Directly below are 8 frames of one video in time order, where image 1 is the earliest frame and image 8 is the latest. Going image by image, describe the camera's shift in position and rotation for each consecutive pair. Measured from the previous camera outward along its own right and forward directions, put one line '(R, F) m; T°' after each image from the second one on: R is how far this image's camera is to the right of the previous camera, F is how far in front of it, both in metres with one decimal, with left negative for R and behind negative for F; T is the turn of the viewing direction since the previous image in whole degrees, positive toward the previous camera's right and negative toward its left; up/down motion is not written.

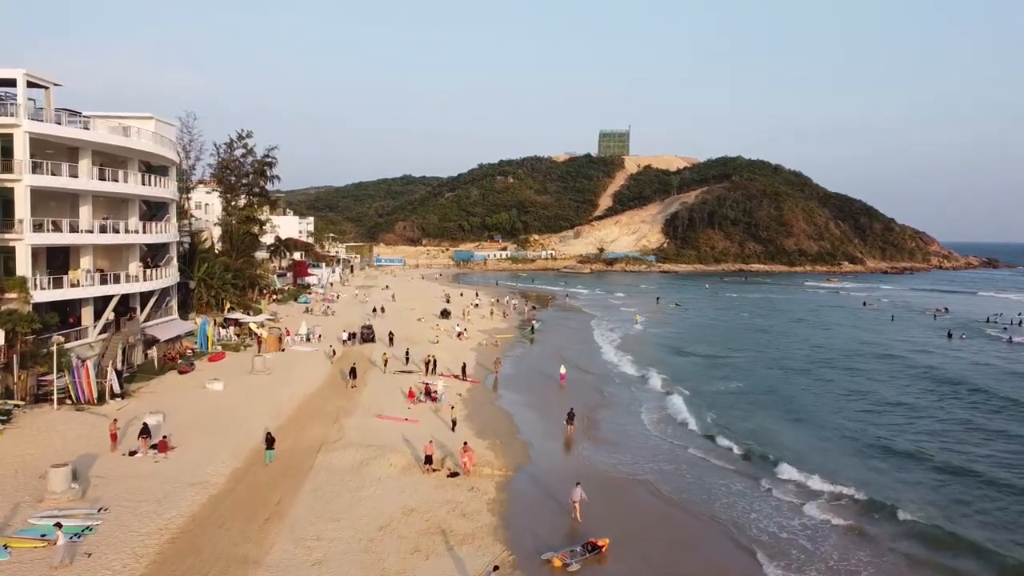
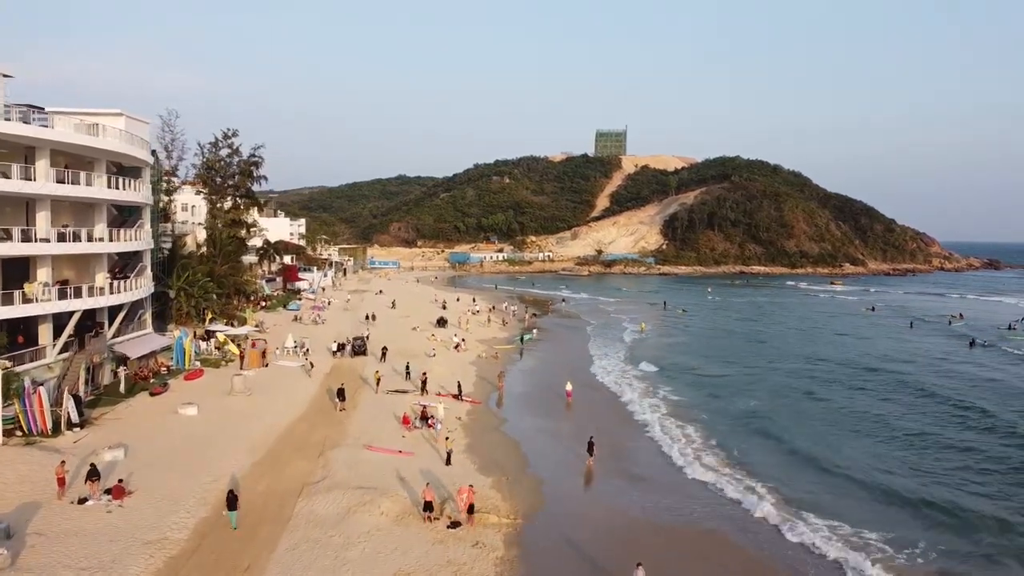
(-0.3, +2.3) m; 0°
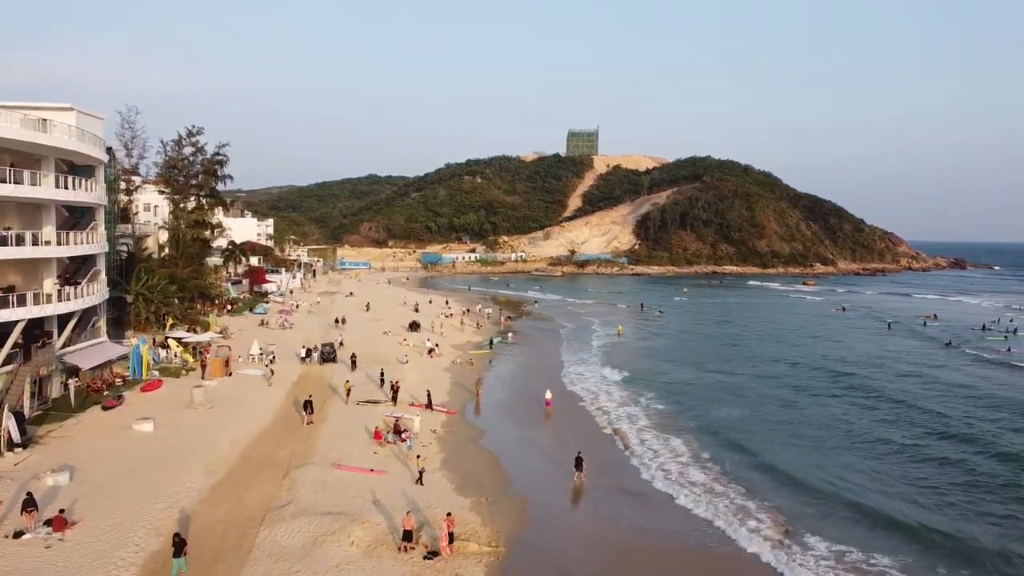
(-0.2, +1.1) m; +2°
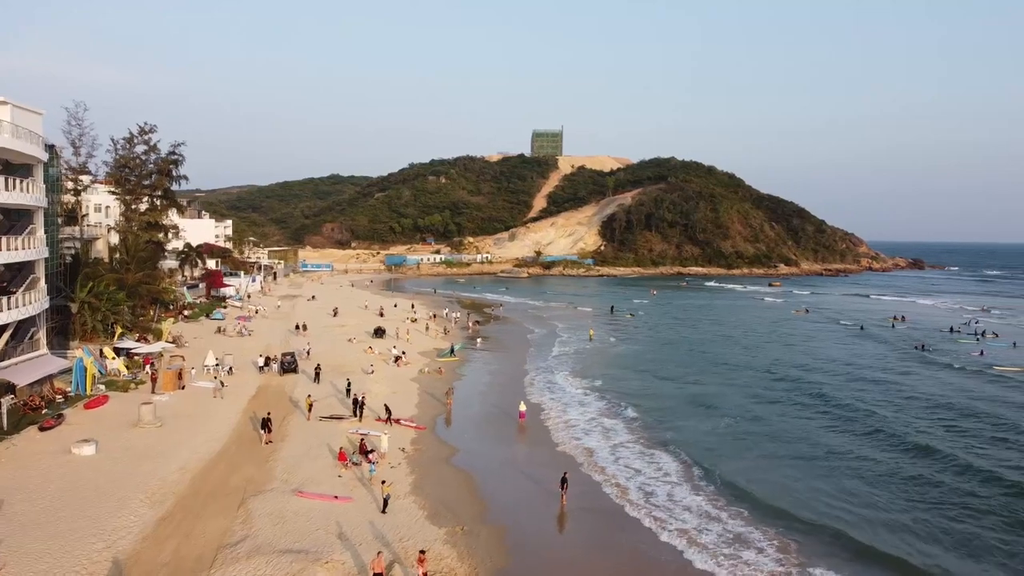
(-0.3, +1.3) m; +3°
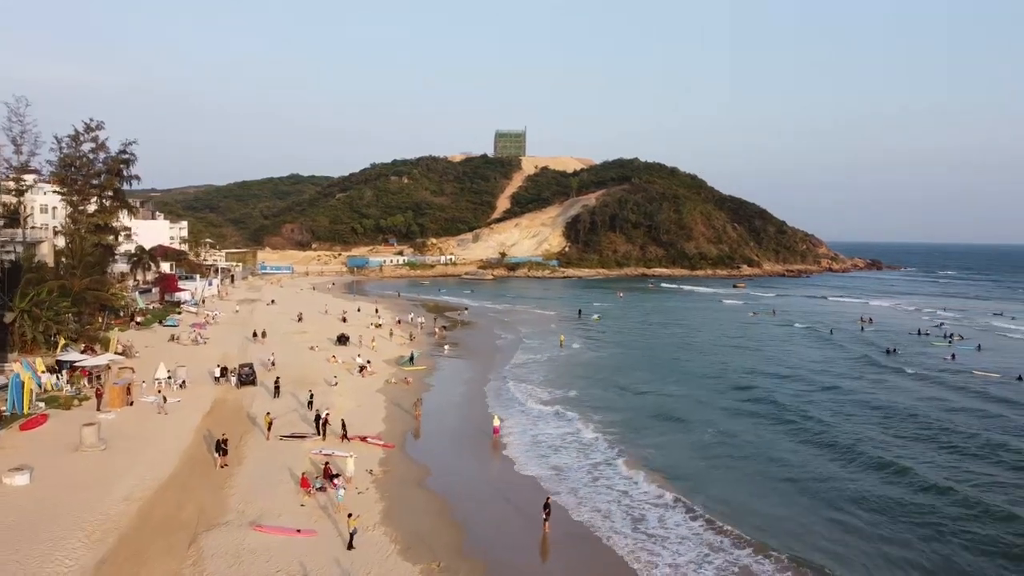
(-0.3, +1.3) m; +3°
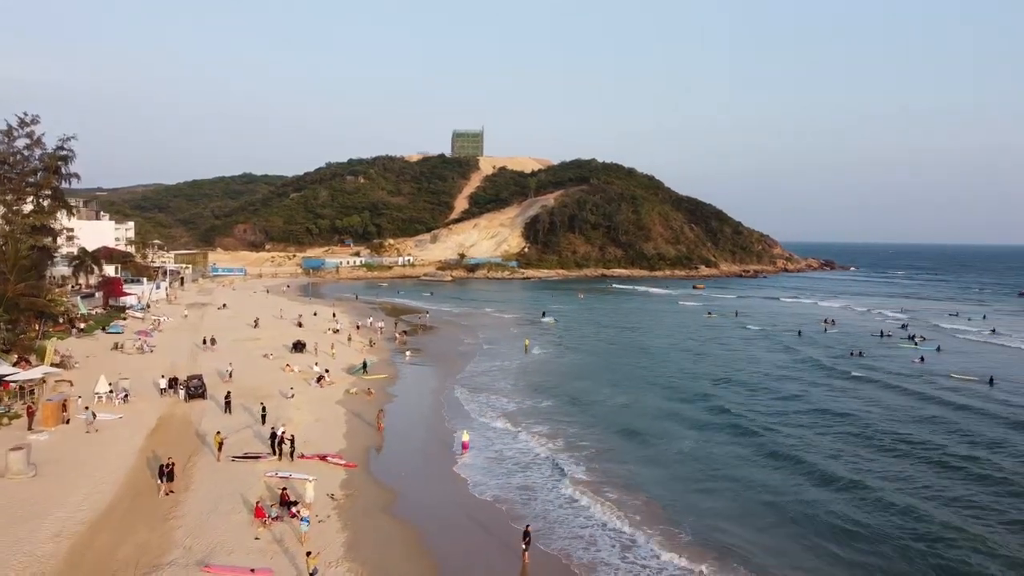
(-0.4, +1.3) m; +3°
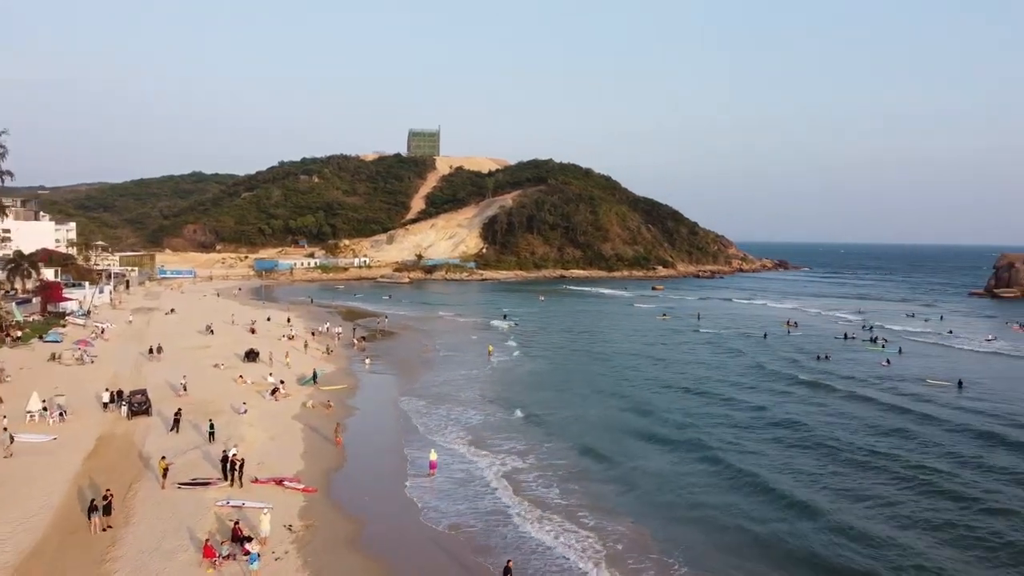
(-0.4, +1.3) m; +3°
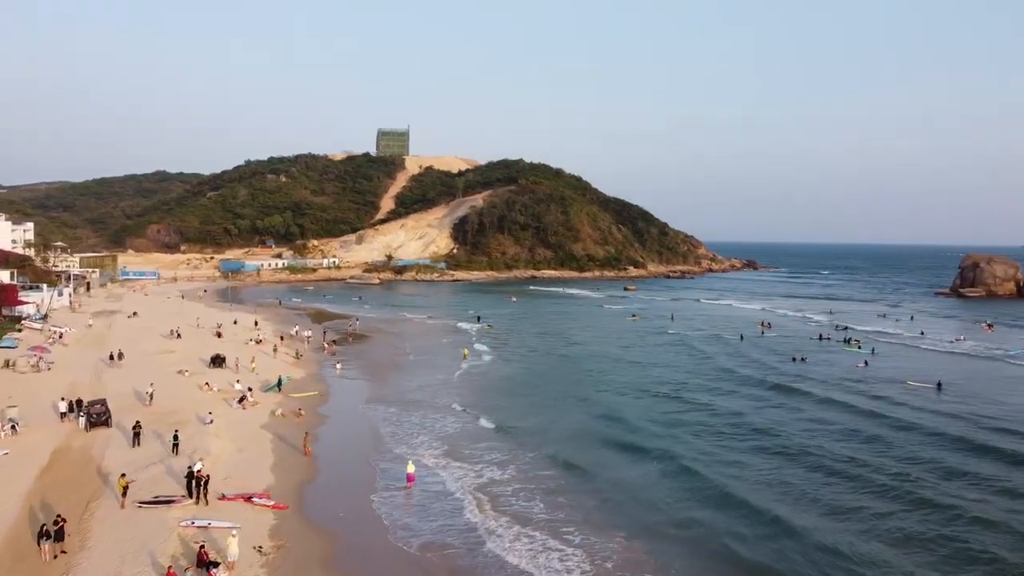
(-0.3, +0.8) m; +2°
